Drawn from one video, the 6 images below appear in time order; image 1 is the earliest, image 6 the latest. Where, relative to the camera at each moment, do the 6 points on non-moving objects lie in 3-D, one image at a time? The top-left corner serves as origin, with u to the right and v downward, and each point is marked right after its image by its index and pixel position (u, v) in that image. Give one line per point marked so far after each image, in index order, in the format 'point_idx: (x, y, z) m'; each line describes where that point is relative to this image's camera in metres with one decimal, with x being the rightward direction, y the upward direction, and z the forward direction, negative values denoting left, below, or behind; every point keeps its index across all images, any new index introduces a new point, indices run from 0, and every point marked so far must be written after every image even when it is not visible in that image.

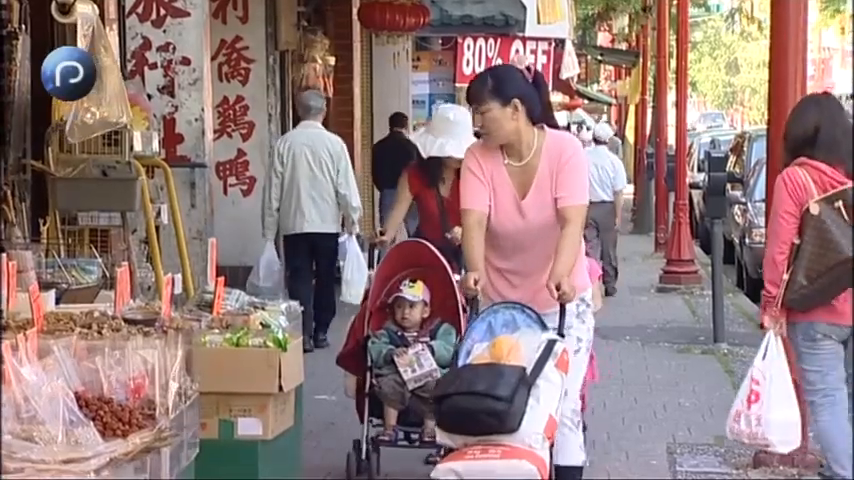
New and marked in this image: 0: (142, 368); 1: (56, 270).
0: (-1.1, -0.5, +5.0) m
1: (-1.6, -0.1, +5.8) m
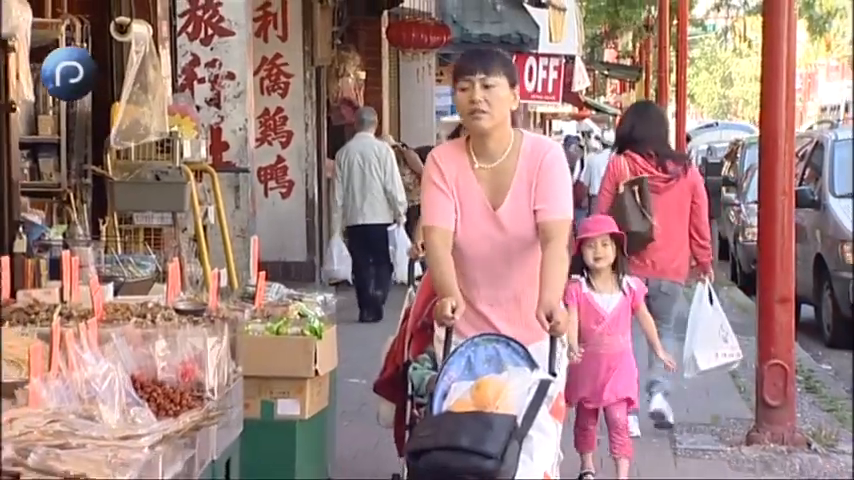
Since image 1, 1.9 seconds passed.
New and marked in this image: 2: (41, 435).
0: (-1.0, -0.5, +5.6) m
1: (-1.5, -0.1, +6.3) m
2: (-1.4, -0.7, +4.4) m
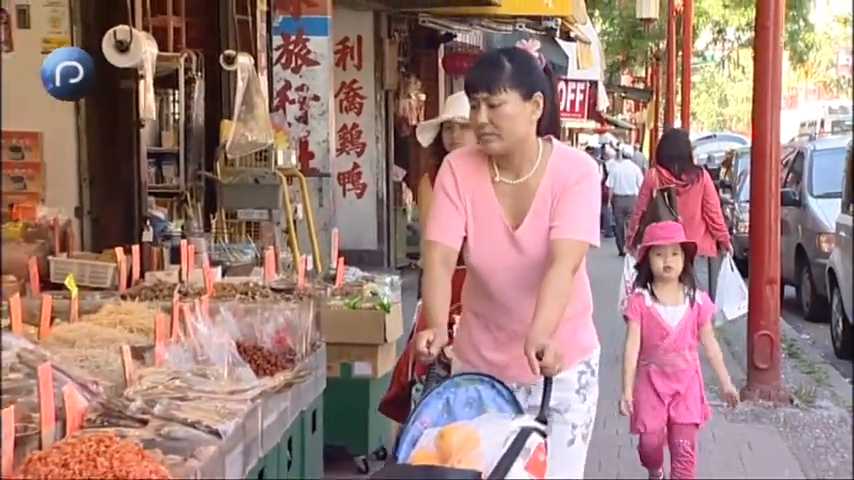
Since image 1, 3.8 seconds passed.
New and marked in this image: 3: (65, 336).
0: (-0.7, -0.4, +6.9) m
1: (-1.2, -0.1, +7.7) m
2: (-1.1, -0.6, +5.7) m
3: (-1.7, -0.4, +6.1) m
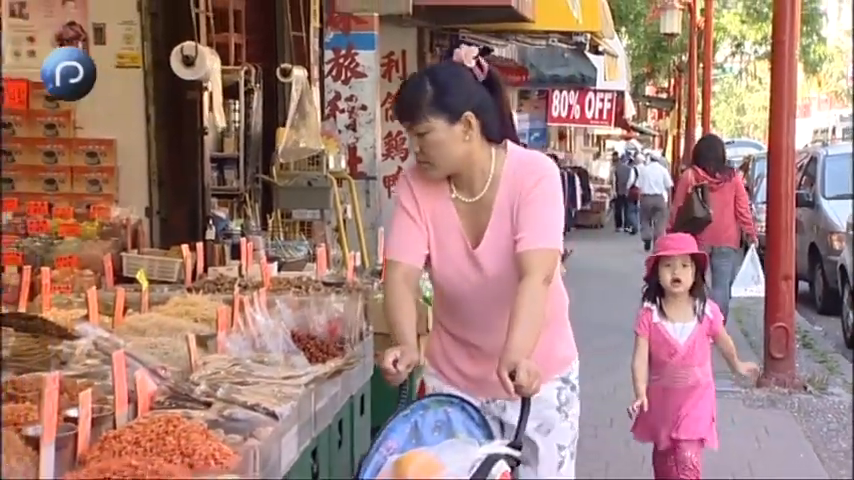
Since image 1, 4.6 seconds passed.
0: (-0.5, -0.4, +7.6) m
1: (-0.9, -0.1, +8.3) m
2: (-0.9, -0.6, +6.4) m
3: (-1.5, -0.4, +6.7) m
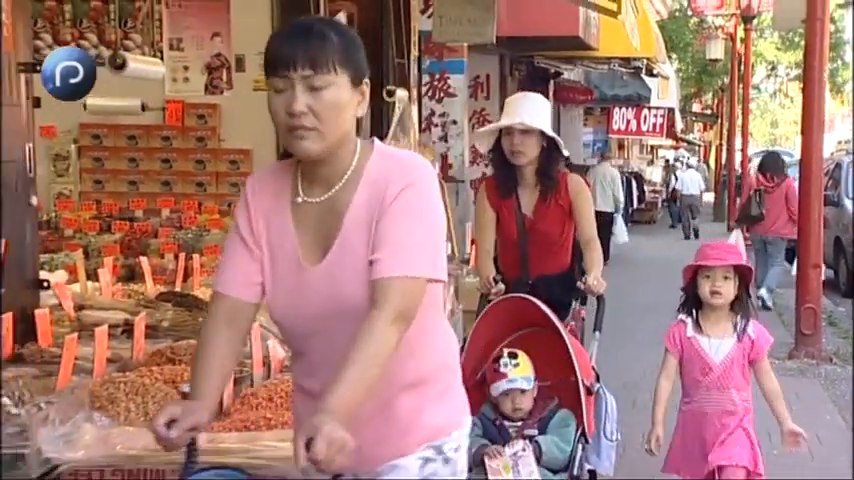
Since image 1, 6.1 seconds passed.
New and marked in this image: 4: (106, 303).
0: (0.0, -0.4, +9.1) m
1: (-0.3, 0.0, +9.9) m
2: (-0.4, -0.6, +7.9) m
3: (-0.9, -0.4, +8.3) m
4: (-1.9, -0.4, +7.8) m
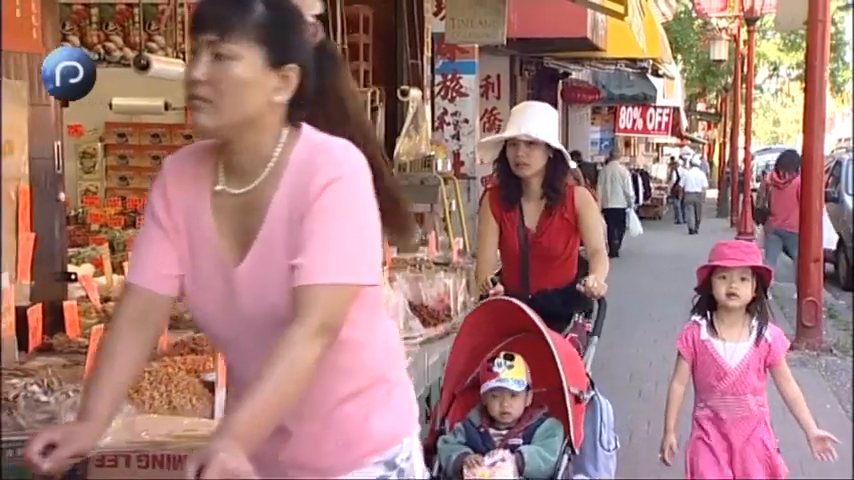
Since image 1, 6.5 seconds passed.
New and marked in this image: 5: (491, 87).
0: (+0.1, -0.3, +9.4) m
1: (-0.3, 0.0, +10.2) m
2: (-0.3, -0.5, +8.2) m
3: (-0.9, -0.3, +8.6) m
4: (-1.8, -0.3, +8.1) m
5: (+0.6, +1.8, +15.2) m
